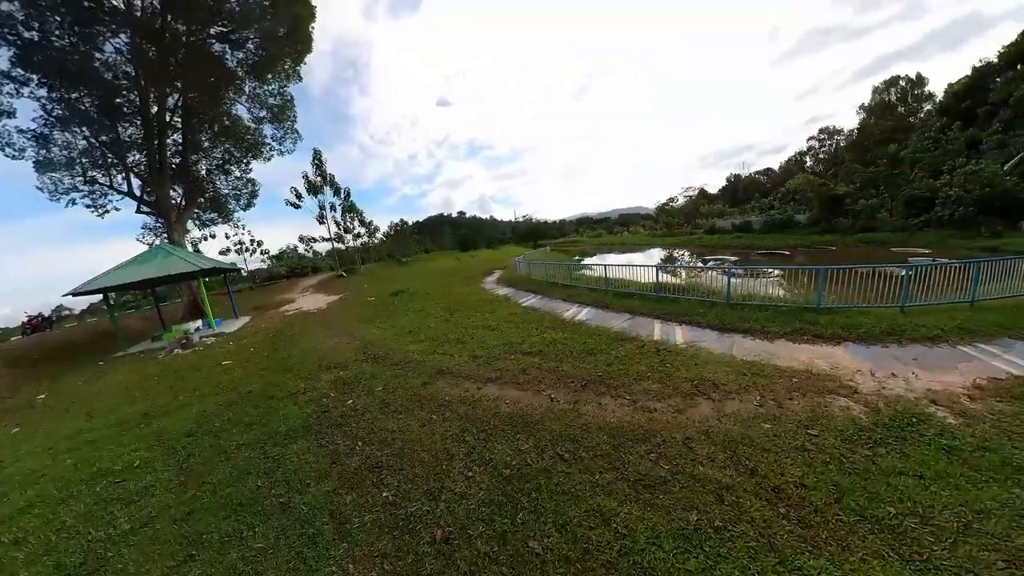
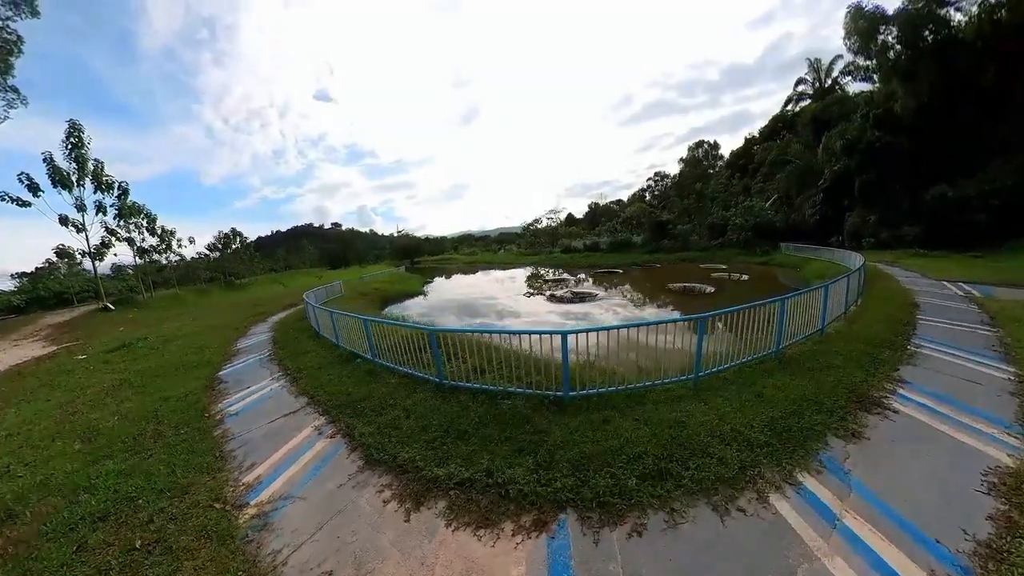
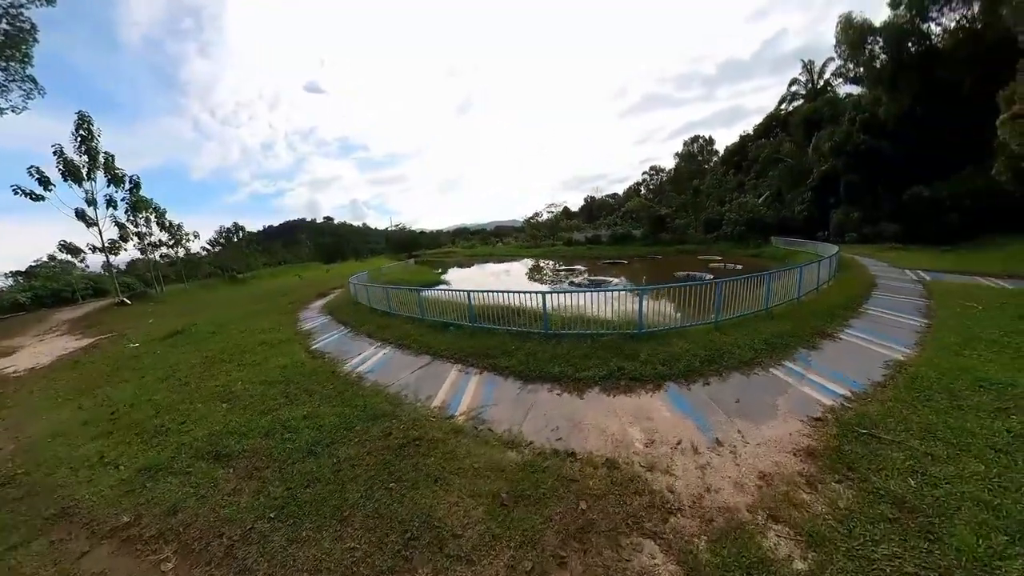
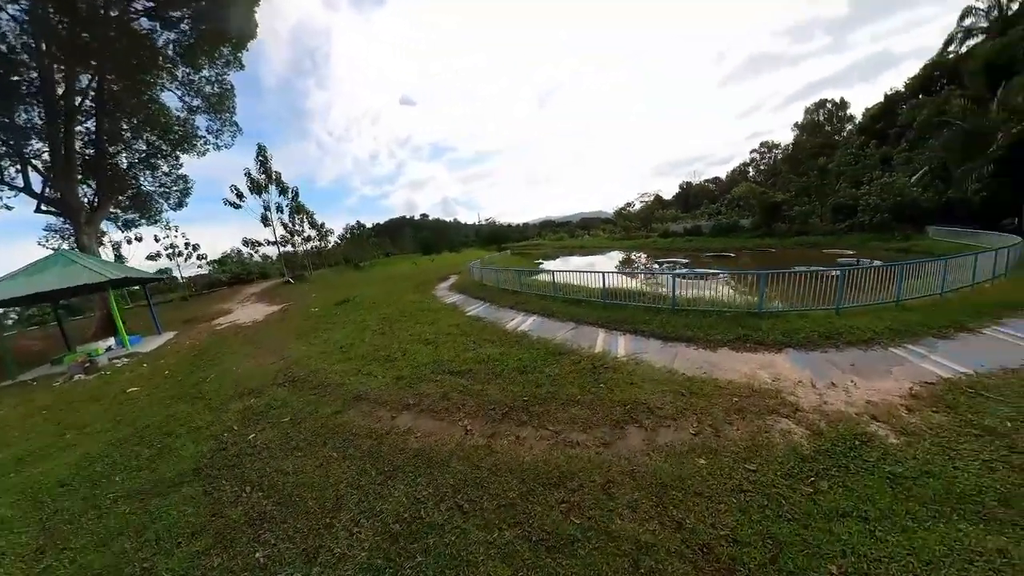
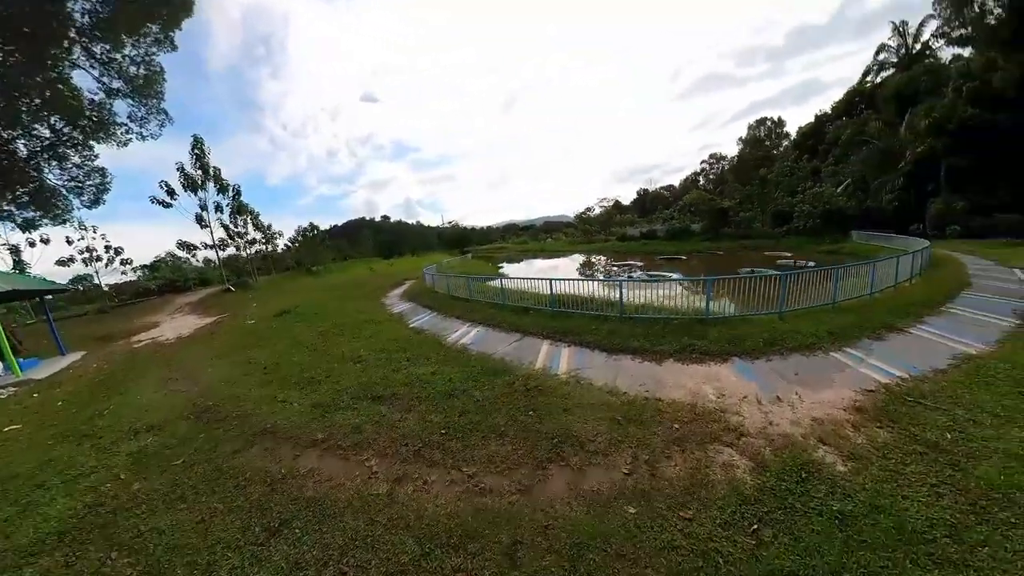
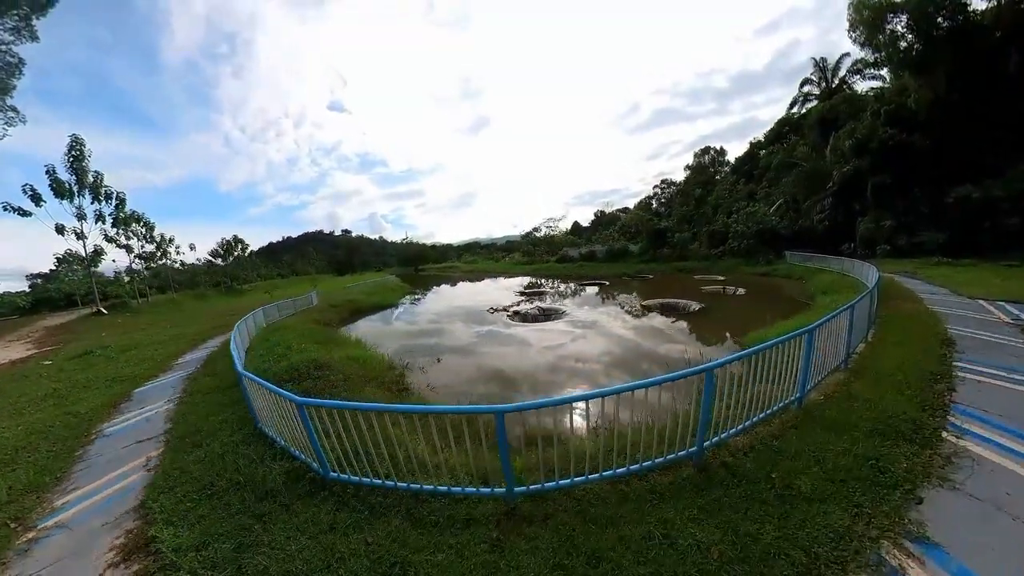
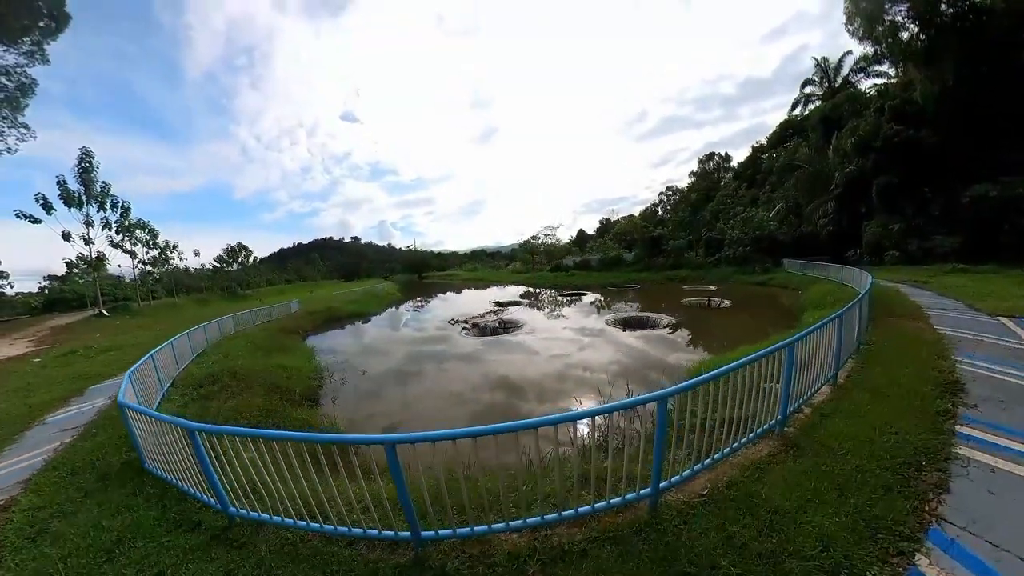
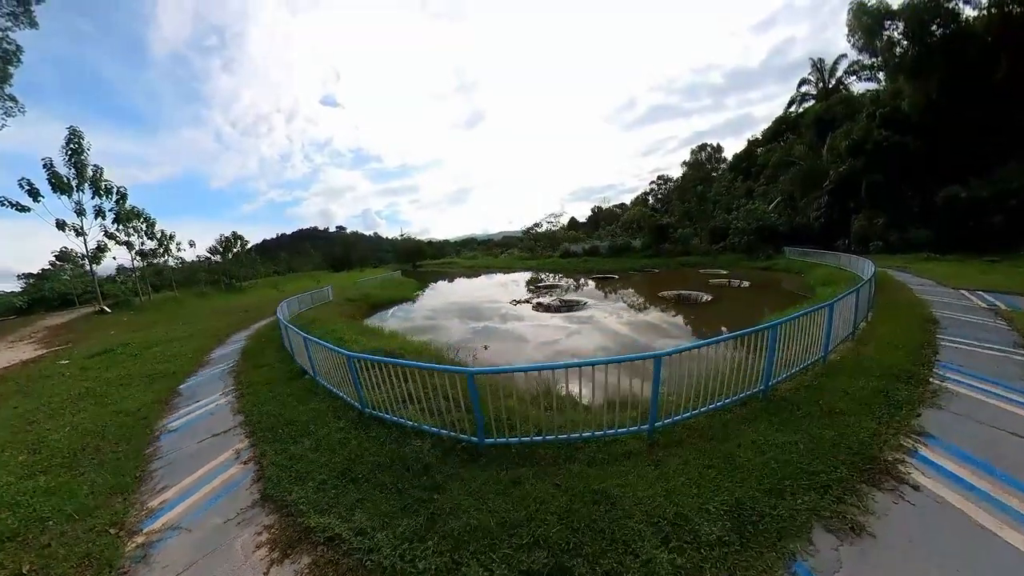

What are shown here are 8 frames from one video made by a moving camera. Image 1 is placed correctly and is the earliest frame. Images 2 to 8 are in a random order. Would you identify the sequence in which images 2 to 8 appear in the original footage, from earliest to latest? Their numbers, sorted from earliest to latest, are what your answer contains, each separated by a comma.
4, 5, 3, 2, 8, 6, 7
